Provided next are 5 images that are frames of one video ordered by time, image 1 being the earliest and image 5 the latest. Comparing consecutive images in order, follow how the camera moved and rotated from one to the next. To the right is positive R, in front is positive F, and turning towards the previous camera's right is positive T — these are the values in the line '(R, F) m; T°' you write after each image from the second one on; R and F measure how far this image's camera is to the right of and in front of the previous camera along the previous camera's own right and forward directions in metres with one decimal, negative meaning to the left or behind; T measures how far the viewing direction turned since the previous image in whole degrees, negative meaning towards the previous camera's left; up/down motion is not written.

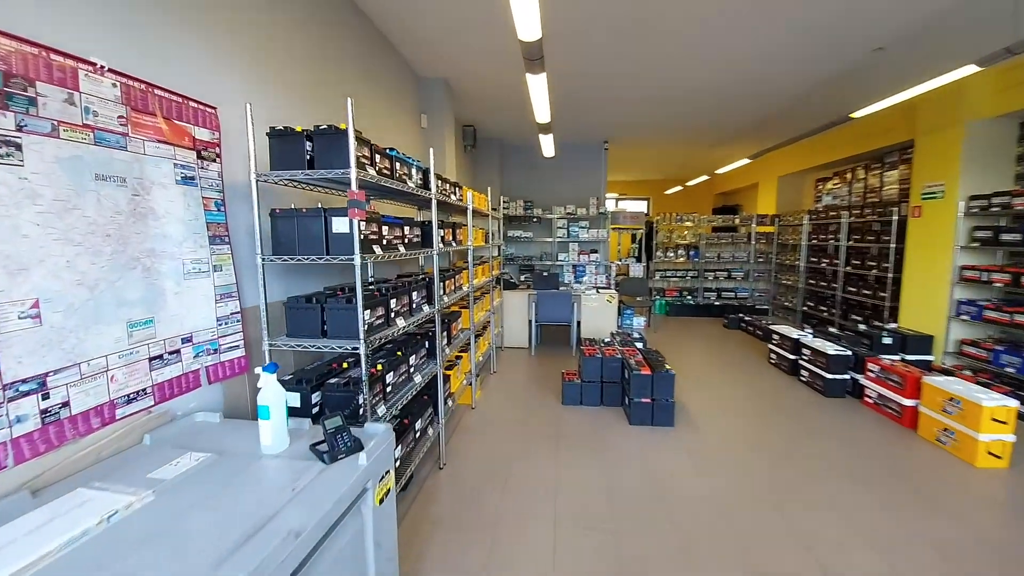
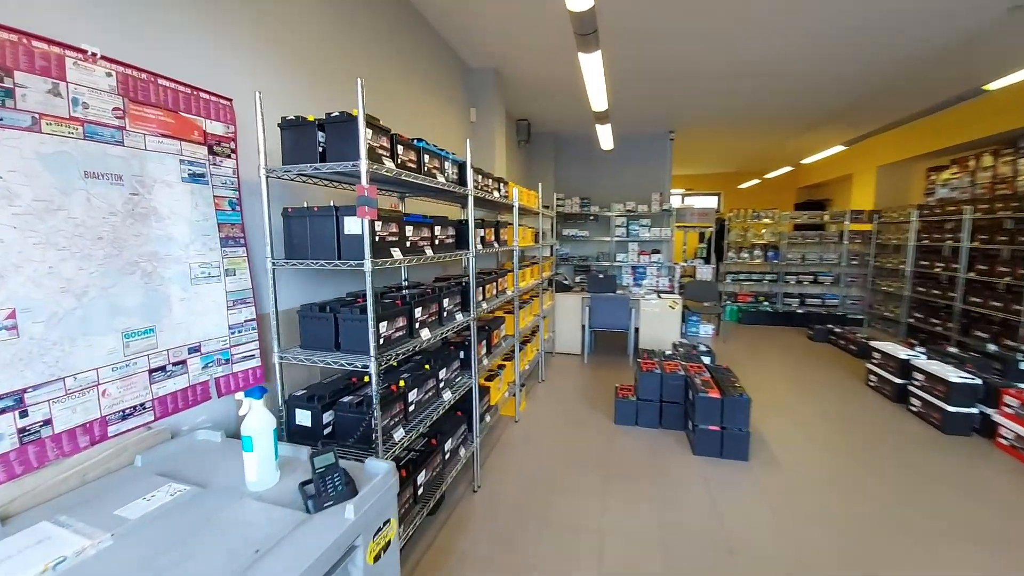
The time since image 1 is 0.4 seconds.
(+0.1, +0.3) m; -8°
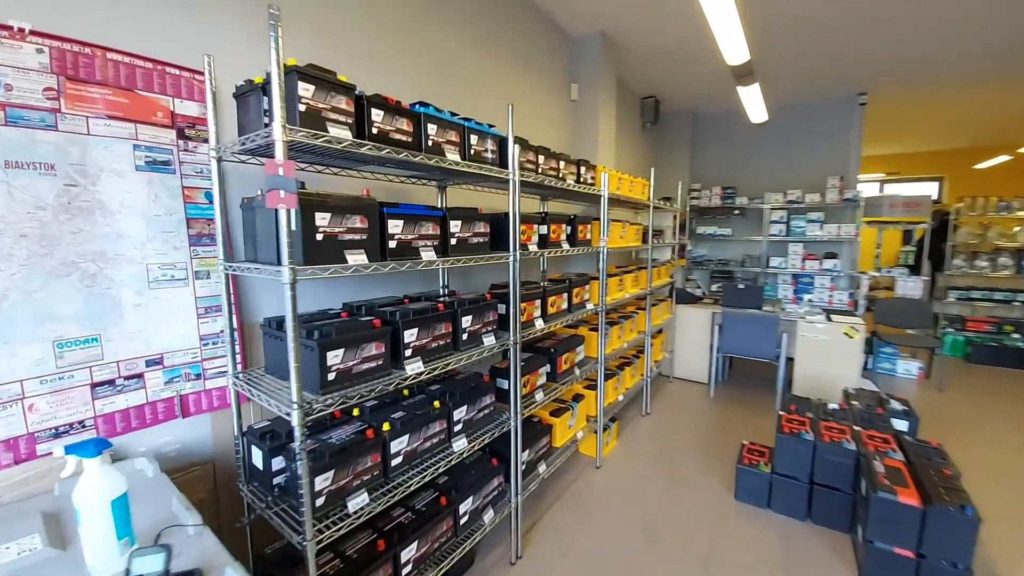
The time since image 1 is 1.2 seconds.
(+0.4, +0.7) m; -19°
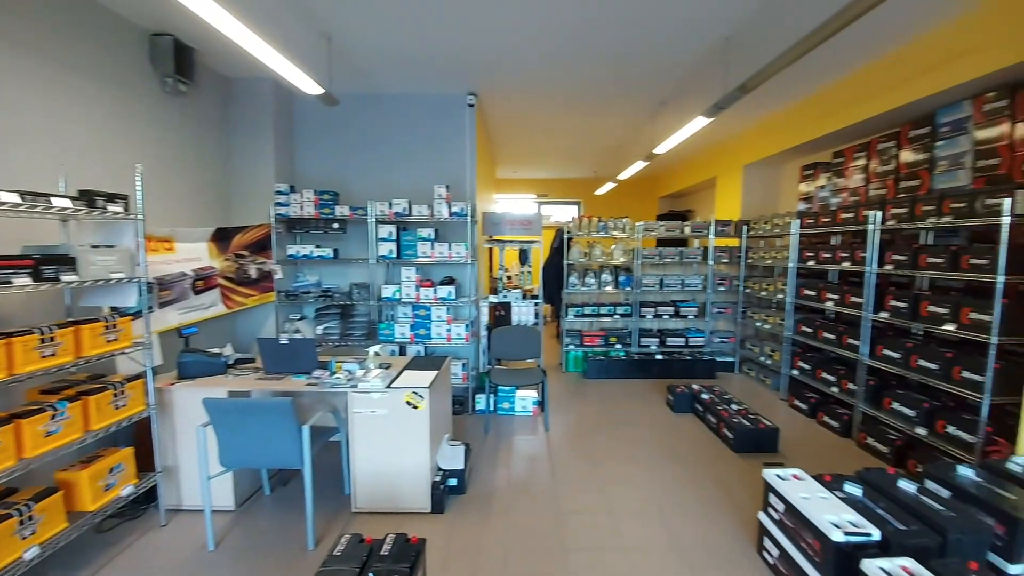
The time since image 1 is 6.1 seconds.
(+2.2, +1.2) m; +31°
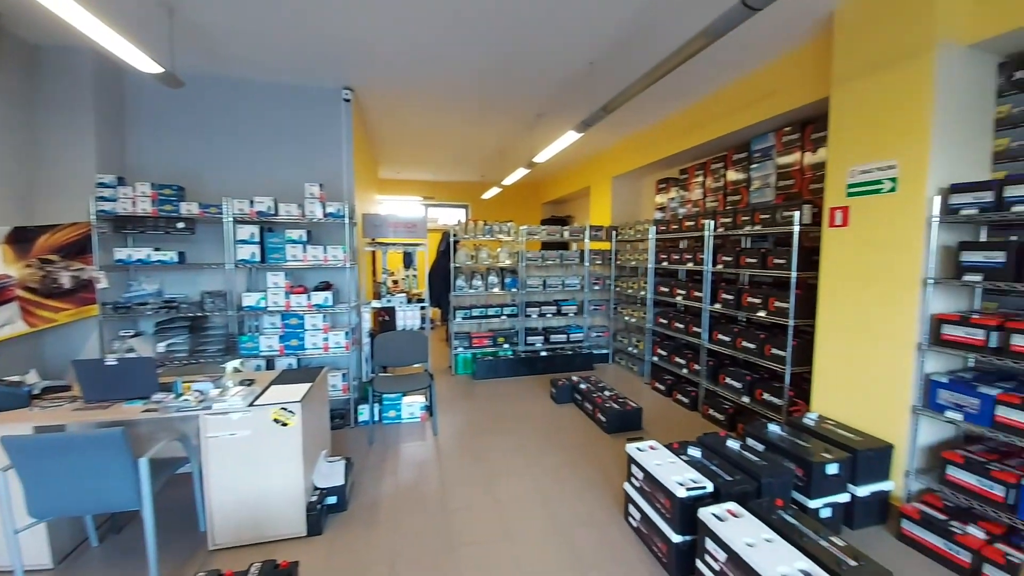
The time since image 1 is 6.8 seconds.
(0.0, -0.1) m; +15°
